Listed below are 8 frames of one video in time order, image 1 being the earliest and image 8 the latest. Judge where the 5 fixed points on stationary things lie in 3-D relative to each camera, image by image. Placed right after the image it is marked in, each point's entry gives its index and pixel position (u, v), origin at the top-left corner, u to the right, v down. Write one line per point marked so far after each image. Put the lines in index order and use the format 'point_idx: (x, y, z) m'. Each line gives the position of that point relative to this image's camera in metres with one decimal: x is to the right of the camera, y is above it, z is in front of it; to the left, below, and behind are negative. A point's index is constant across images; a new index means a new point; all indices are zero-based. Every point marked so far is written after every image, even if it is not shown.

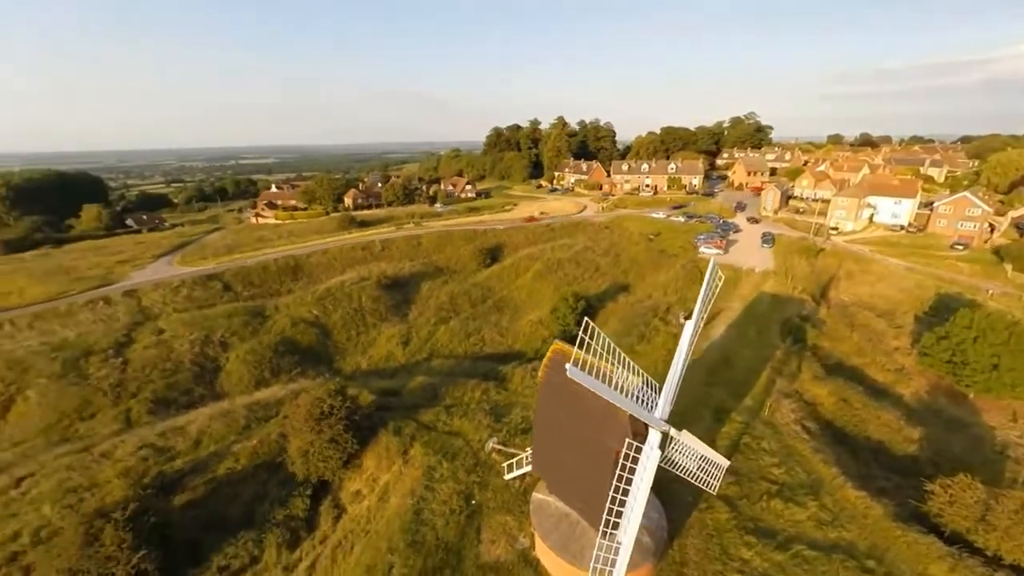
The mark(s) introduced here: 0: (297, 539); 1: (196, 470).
0: (-8.1, -9.5, +15.8) m
1: (-13.5, -7.7, +17.8) m
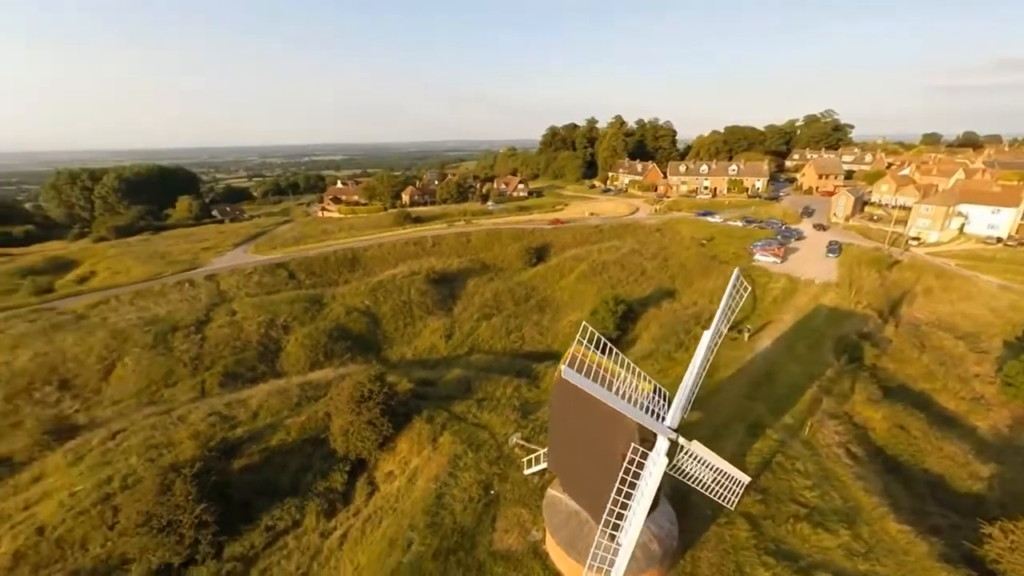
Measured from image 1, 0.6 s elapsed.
0: (-7.4, -9.1, +17.2) m
1: (-12.3, -7.2, +19.9) m
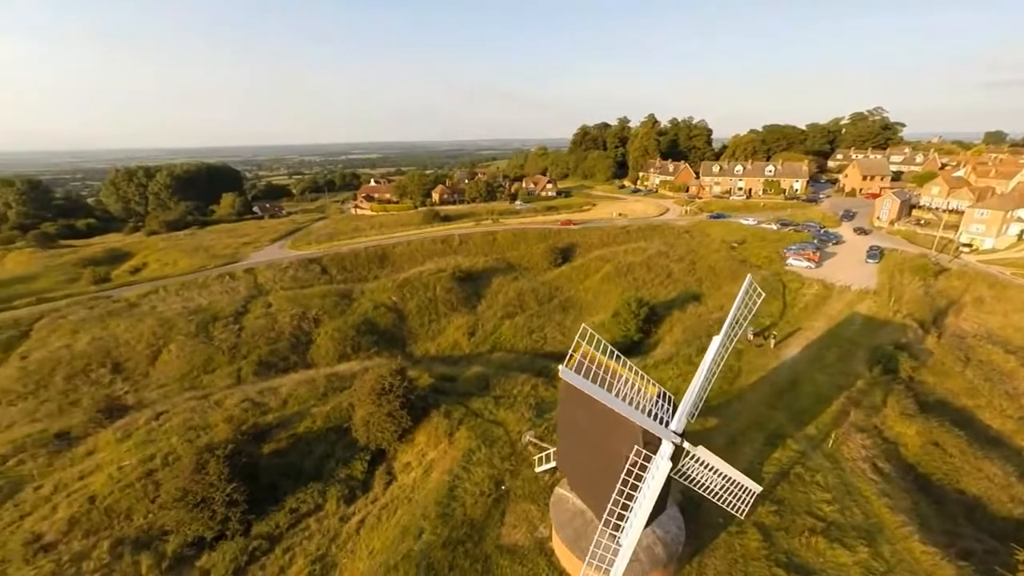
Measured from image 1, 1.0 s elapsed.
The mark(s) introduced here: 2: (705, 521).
0: (-6.8, -9.0, +18.0) m
1: (-11.6, -6.9, +21.0) m
2: (+6.2, -7.5, +13.4) m
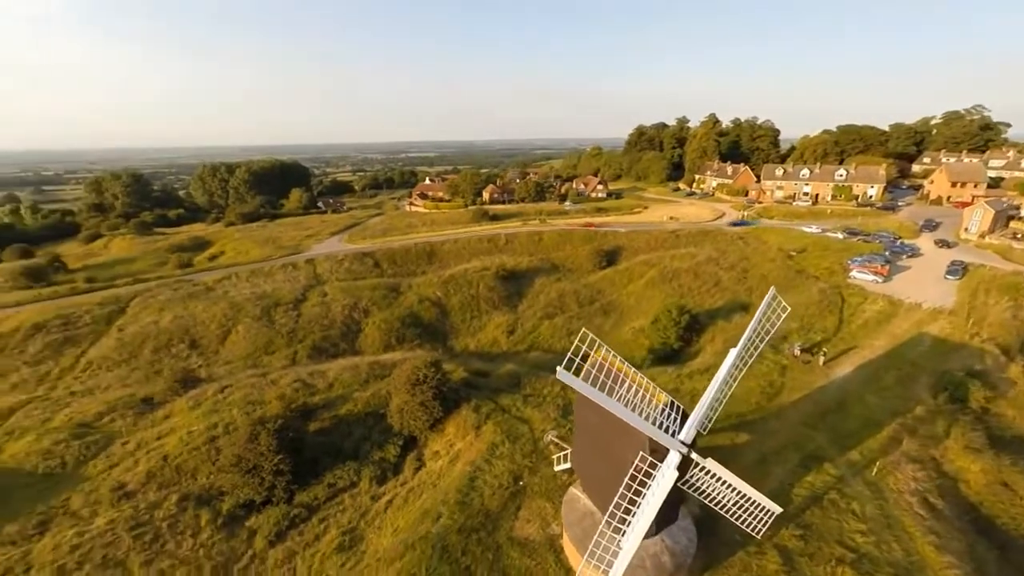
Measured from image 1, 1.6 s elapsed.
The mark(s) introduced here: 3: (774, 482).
0: (-5.9, -8.7, +19.2) m
1: (-10.1, -6.4, +22.7) m
2: (+6.6, -7.8, +13.1) m
3: (+9.5, -7.0, +15.1) m
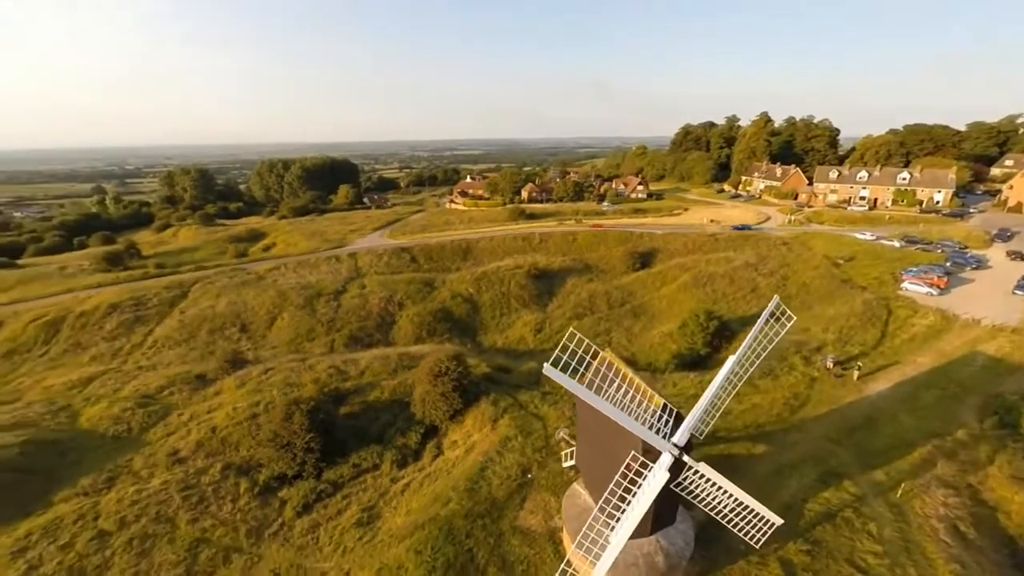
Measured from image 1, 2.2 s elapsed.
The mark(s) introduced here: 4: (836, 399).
0: (-5.2, -8.5, +20.3) m
1: (-9.0, -6.0, +24.2) m
2: (+6.6, -8.0, +13.0) m
3: (+9.7, -7.3, +14.8) m
4: (+15.3, -5.3, +19.8) m
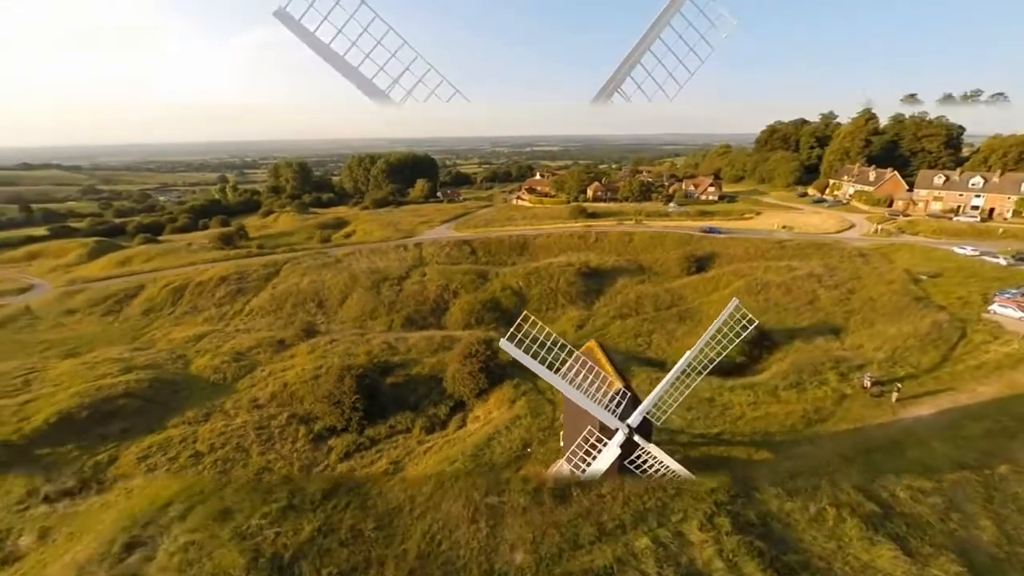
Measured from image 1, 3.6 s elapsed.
0: (-4.4, -7.8, +22.9) m
1: (-7.3, -5.0, +27.4) m
2: (+6.1, -8.1, +13.8) m
3: (+9.5, -7.6, +15.0) m
4: (+15.9, -5.9, +18.9) m
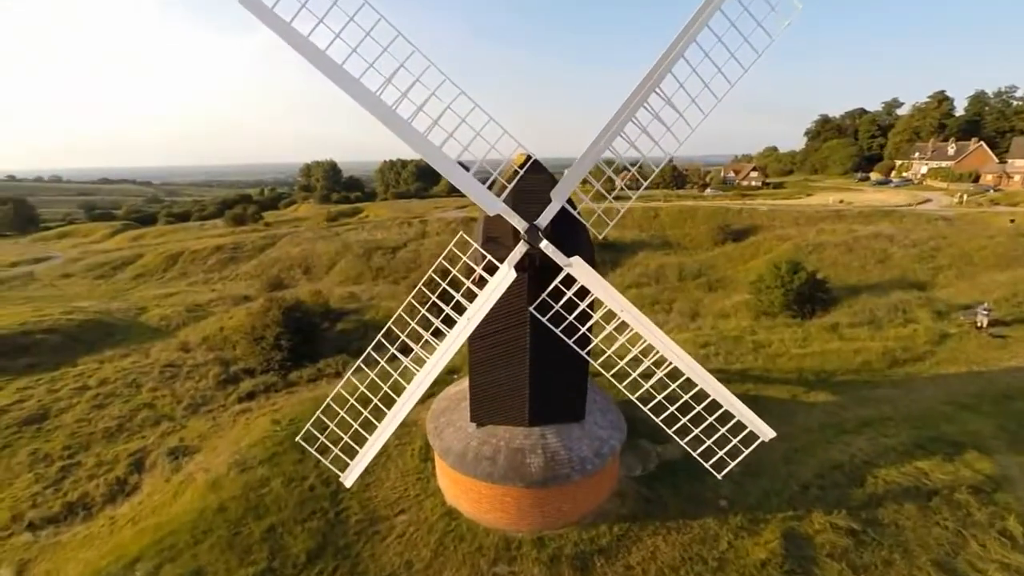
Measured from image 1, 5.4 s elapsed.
0: (-6.2, -3.7, +17.8) m
1: (-8.6, -1.1, +22.6) m
2: (+3.4, -3.9, +7.8) m
3: (+6.9, -3.5, +8.7) m
4: (+13.7, -2.2, +12.2) m
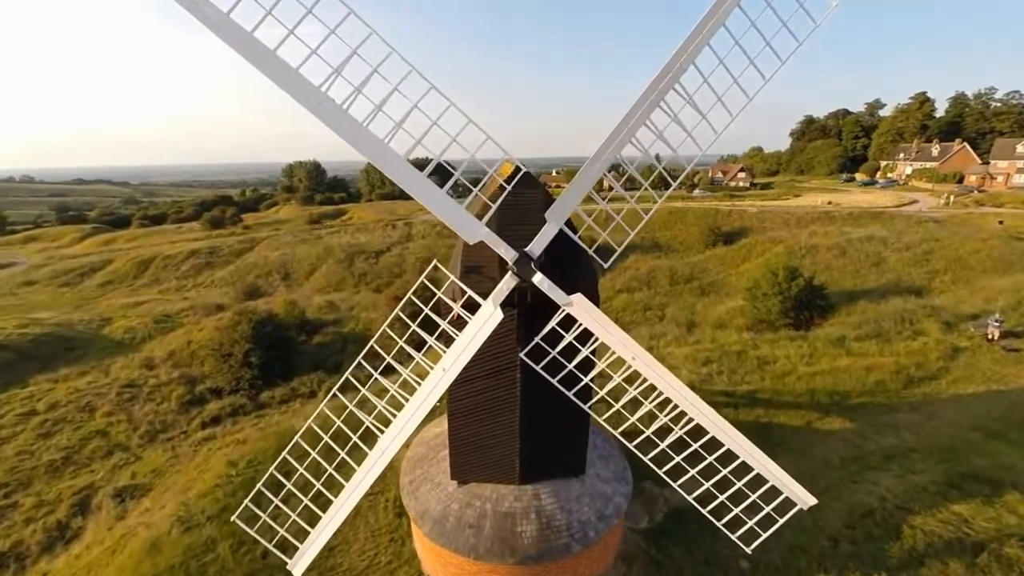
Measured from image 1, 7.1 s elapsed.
0: (-6.6, -4.2, +16.6) m
1: (-9.2, -1.6, +21.3) m
2: (+3.3, -4.3, +6.8) m
3: (+6.7, -3.9, +7.8) m
4: (+13.4, -2.5, +11.5) m
